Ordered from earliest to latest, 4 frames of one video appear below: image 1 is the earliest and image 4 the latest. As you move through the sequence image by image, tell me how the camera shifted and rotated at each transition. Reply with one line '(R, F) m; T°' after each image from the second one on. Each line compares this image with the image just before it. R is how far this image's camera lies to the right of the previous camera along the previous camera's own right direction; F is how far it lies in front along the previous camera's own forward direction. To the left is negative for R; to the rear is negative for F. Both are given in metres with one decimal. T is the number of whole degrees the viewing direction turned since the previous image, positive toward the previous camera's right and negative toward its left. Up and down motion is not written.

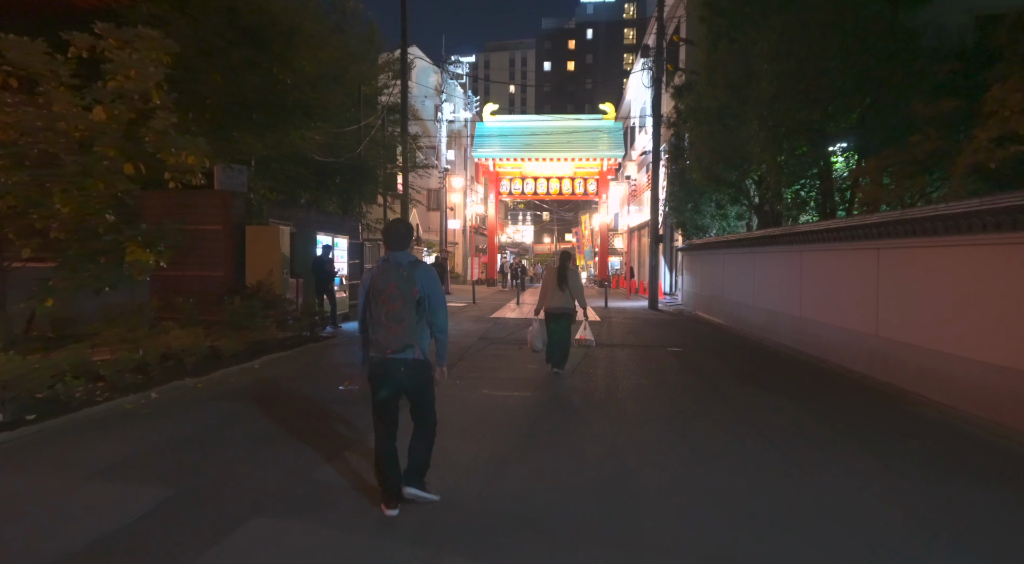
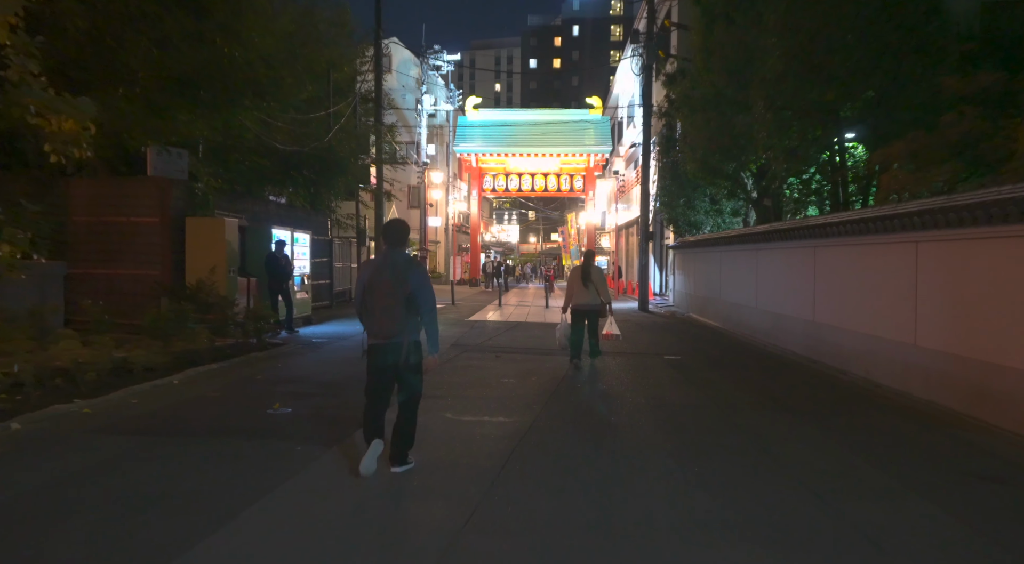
(+0.2, +1.5) m; +1°
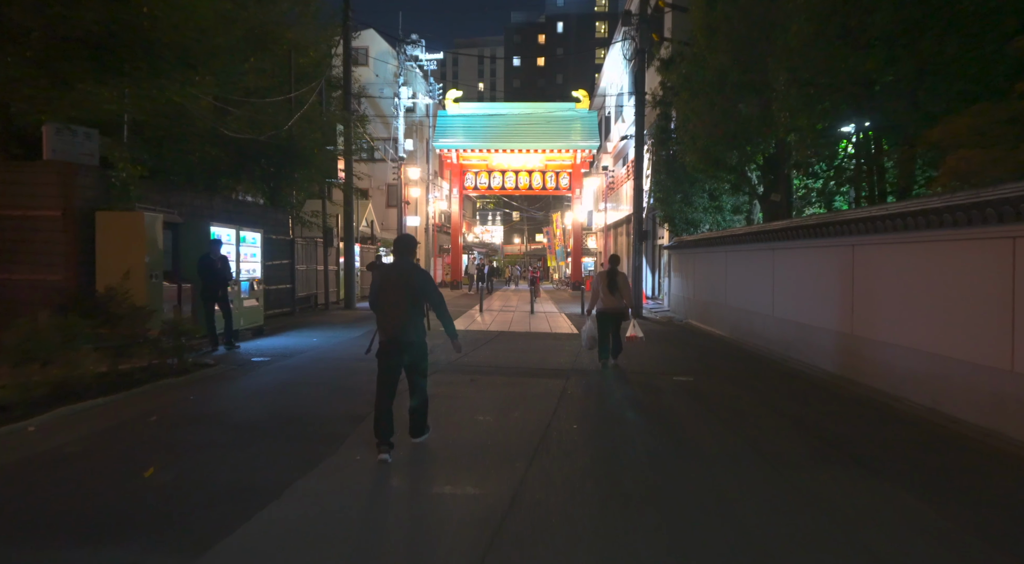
(+0.1, +1.9) m; +1°
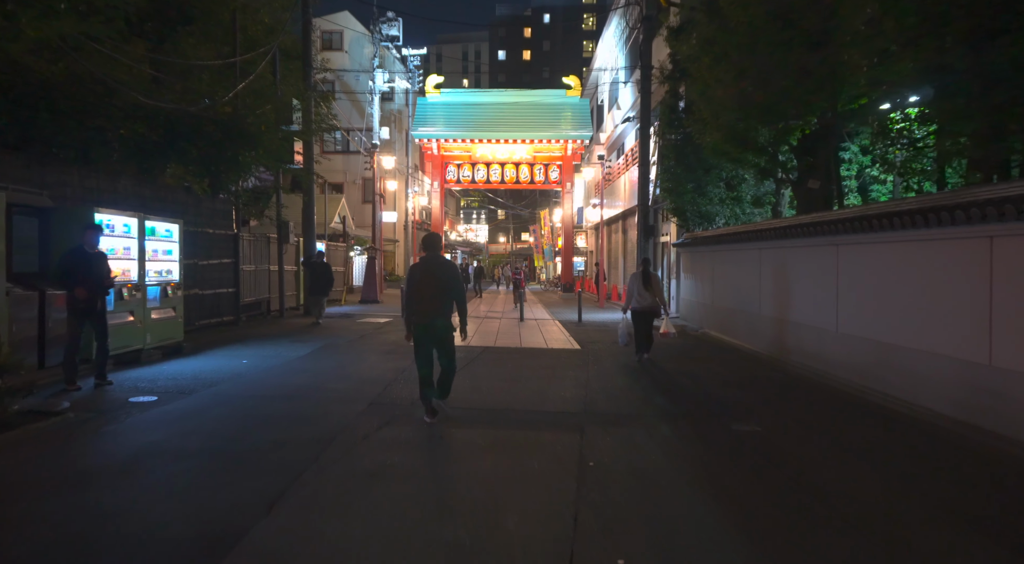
(0.0, +2.9) m; +1°
